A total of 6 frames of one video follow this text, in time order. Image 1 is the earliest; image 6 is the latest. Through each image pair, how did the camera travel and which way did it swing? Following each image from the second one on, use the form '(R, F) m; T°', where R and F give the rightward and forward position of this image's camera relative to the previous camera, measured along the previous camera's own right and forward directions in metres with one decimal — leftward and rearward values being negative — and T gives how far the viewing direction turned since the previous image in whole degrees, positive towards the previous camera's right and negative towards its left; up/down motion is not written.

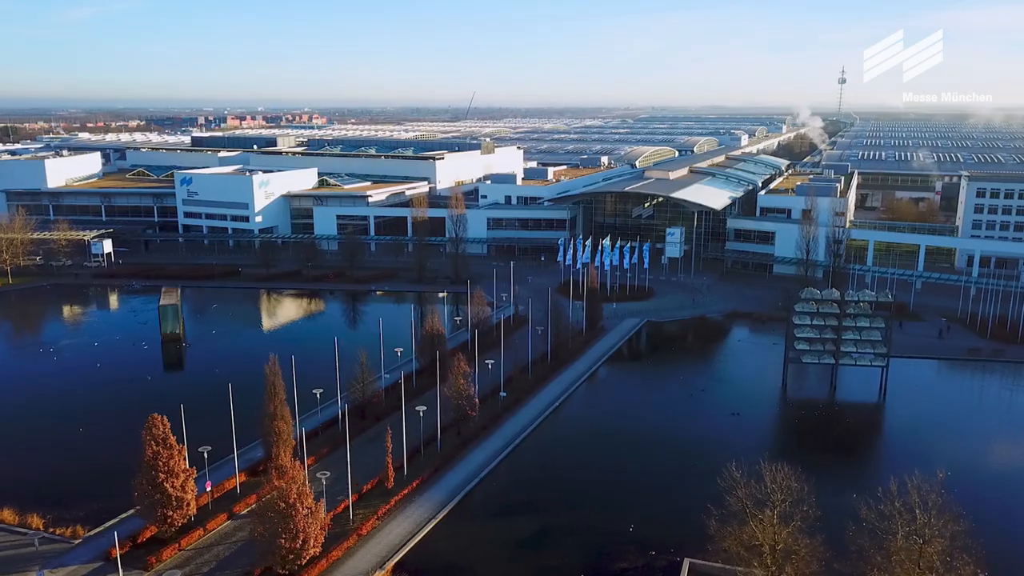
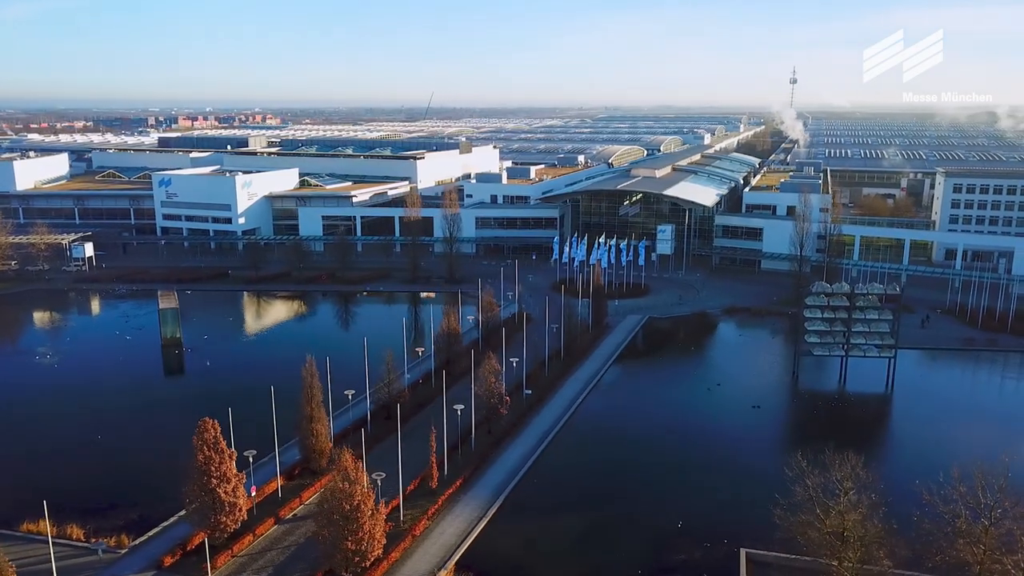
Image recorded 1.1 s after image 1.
(-0.9, 0.0) m; +3°
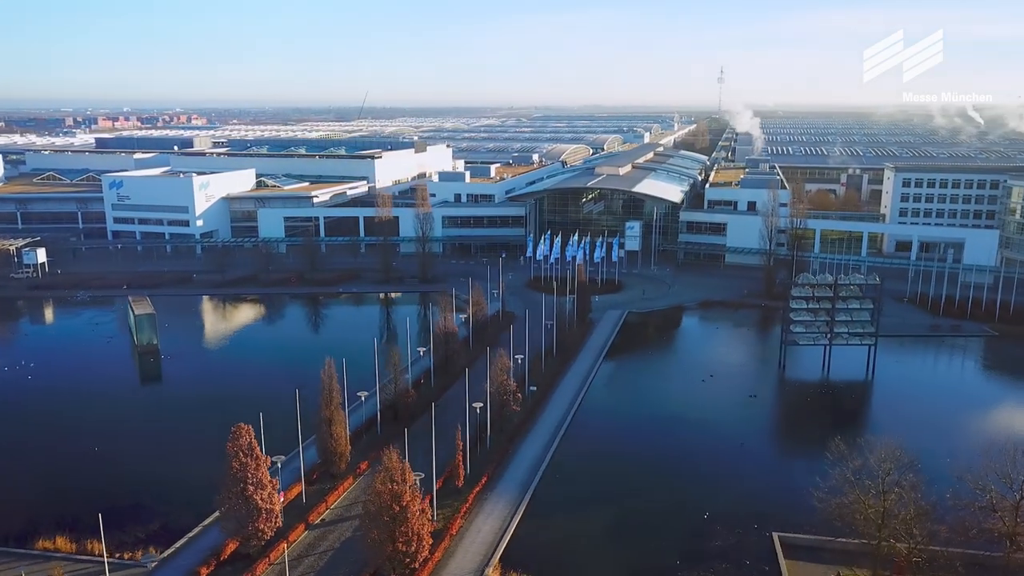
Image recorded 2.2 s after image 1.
(-0.9, 0.0) m; +5°
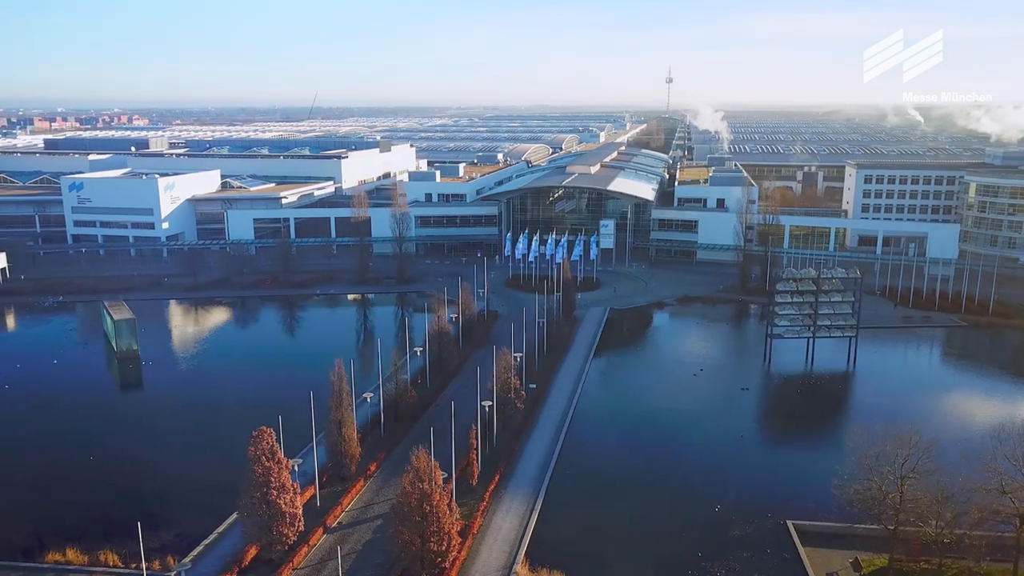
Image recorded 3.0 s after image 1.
(-0.6, 0.0) m; +3°
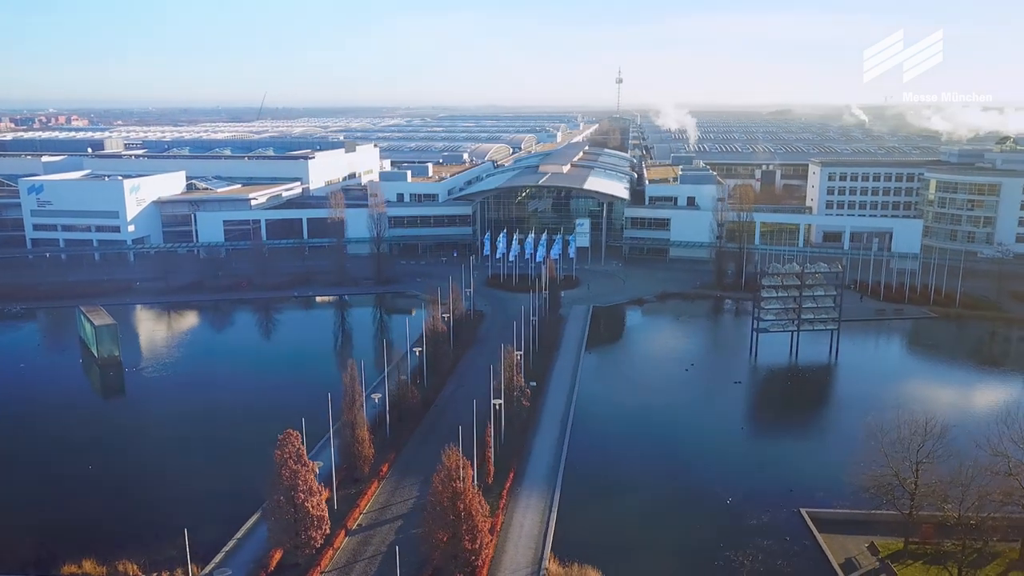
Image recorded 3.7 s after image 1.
(-0.6, 0.0) m; +3°
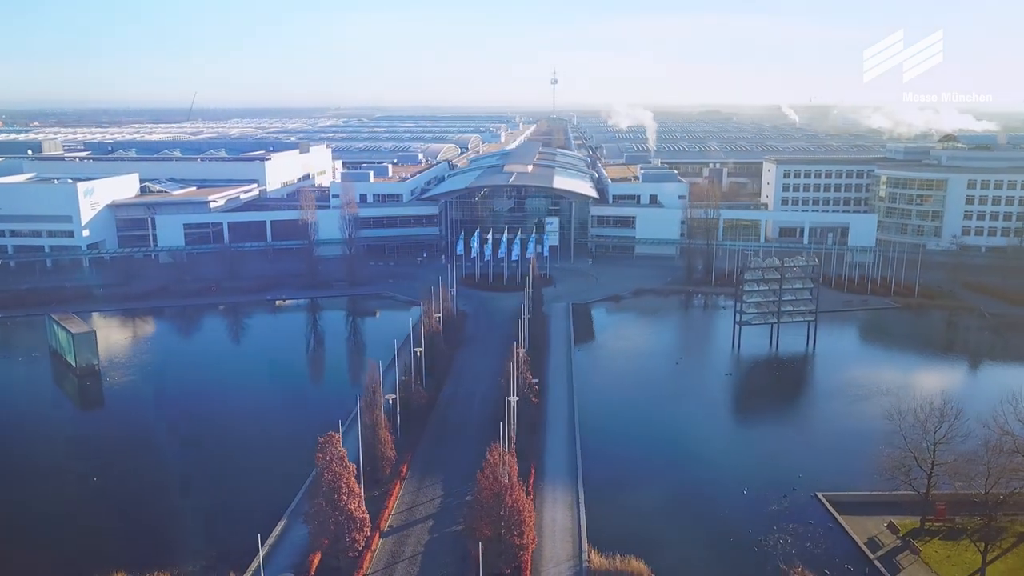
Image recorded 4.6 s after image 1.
(-0.9, 0.0) m; +5°
